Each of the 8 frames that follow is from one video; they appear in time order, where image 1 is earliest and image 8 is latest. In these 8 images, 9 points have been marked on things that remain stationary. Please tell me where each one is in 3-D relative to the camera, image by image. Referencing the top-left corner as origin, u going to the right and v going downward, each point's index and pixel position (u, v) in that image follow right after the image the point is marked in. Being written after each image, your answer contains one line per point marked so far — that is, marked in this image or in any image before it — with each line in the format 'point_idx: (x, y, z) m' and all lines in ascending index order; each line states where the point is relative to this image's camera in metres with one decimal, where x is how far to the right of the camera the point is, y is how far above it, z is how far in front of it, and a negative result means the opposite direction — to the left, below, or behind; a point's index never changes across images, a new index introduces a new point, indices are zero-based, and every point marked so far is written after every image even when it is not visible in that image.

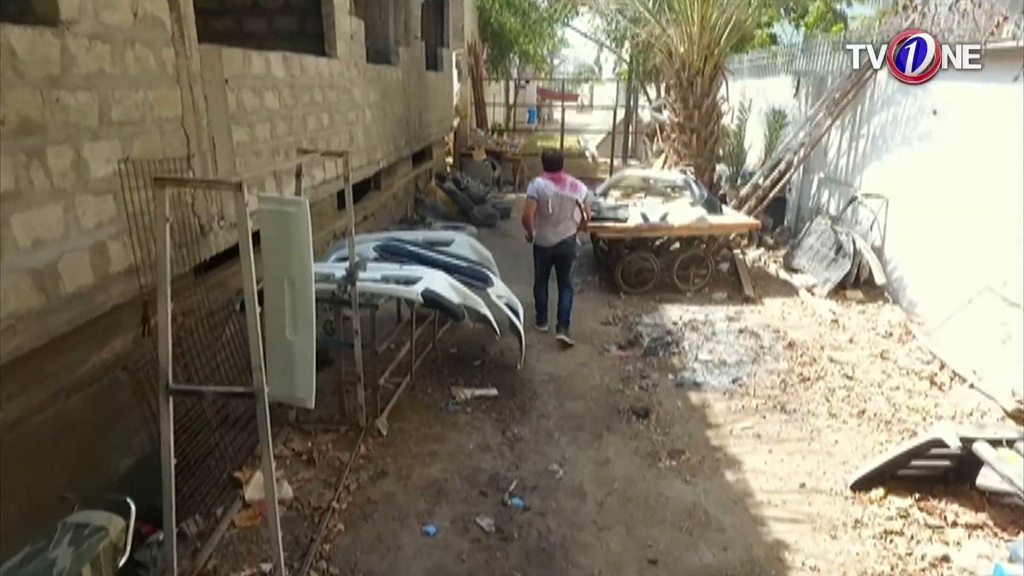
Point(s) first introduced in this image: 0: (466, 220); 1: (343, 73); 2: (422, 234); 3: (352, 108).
0: (-0.8, +1.2, +11.3) m
1: (-1.7, +2.1, +6.3) m
2: (-0.8, +0.5, +5.7) m
3: (-1.7, +1.9, +6.6) m
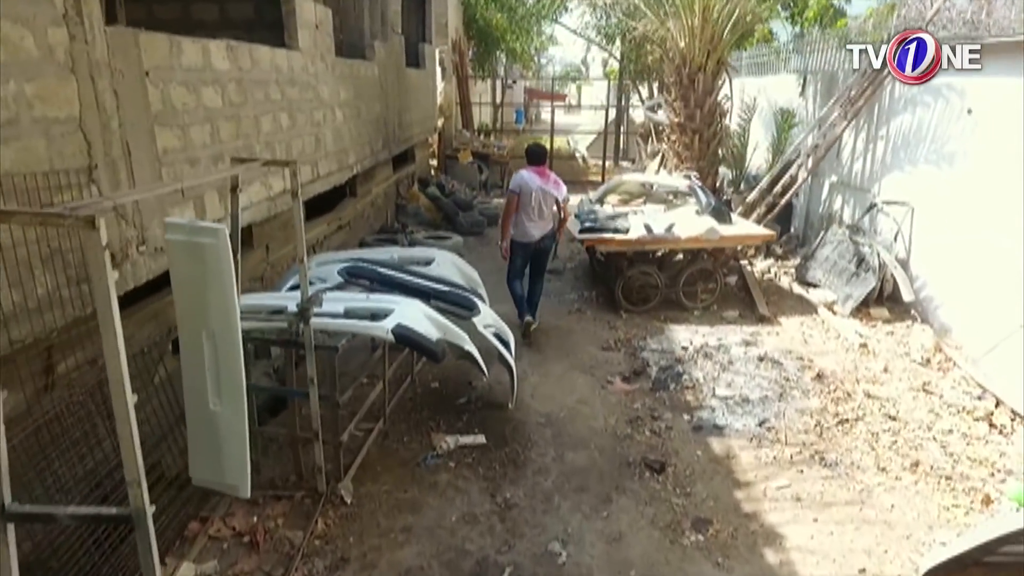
0: (-1.0, +1.0, +10.5) m
1: (-1.8, +1.9, +5.5) m
2: (-0.9, +0.3, +5.0) m
3: (-1.8, +1.6, +5.8) m
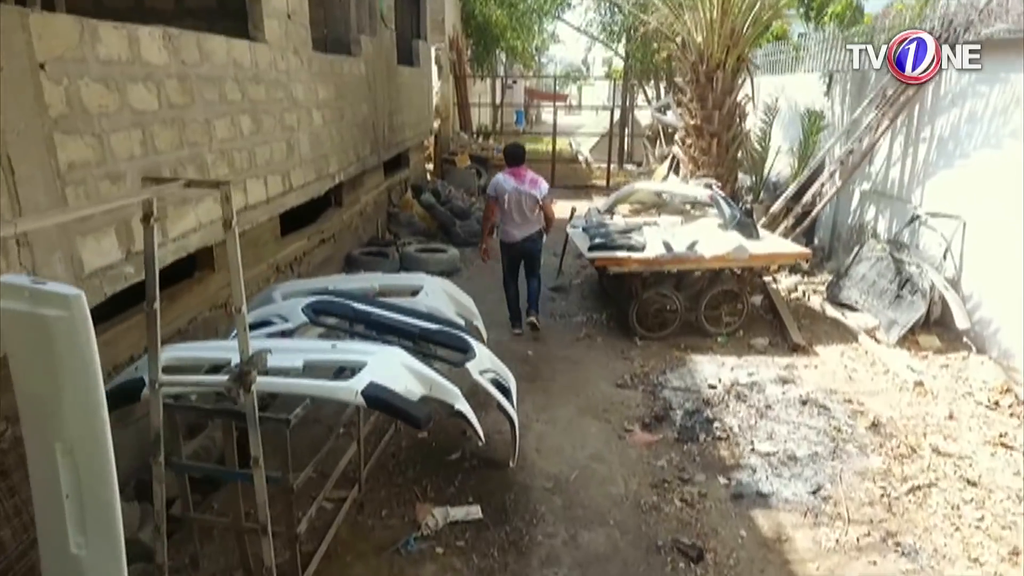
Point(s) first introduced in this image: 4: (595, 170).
0: (-1.0, +0.8, +9.8) m
1: (-1.8, +1.7, +4.8) m
2: (-0.9, 0.0, +4.2) m
3: (-1.8, +1.4, +5.1) m
4: (+2.2, +3.1, +16.6) m
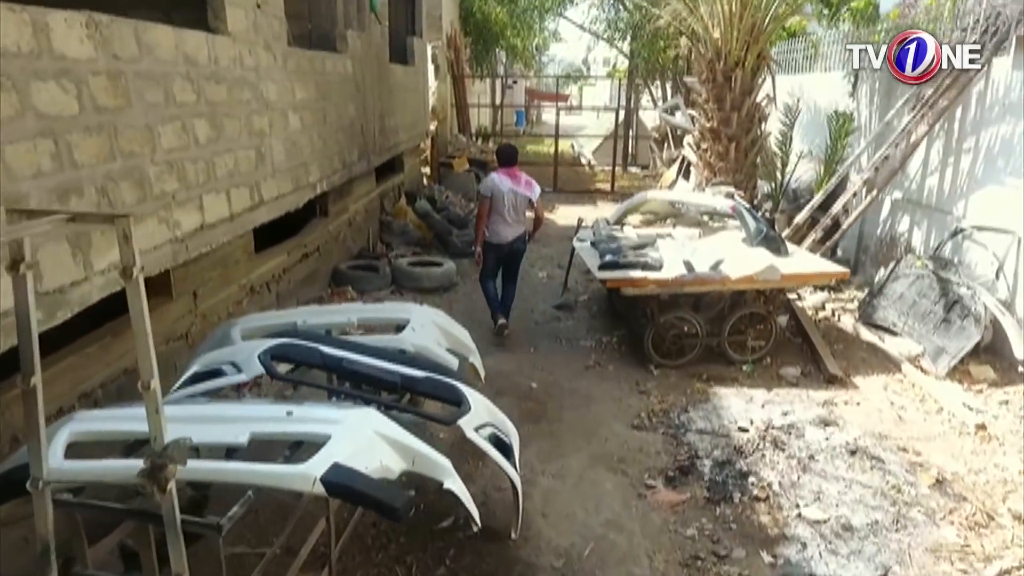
0: (-1.0, +0.6, +9.1) m
1: (-1.8, +1.5, +4.1) m
2: (-0.9, -0.1, +3.6) m
3: (-1.8, +1.2, +4.5) m
4: (+2.2, +2.9, +16.0) m
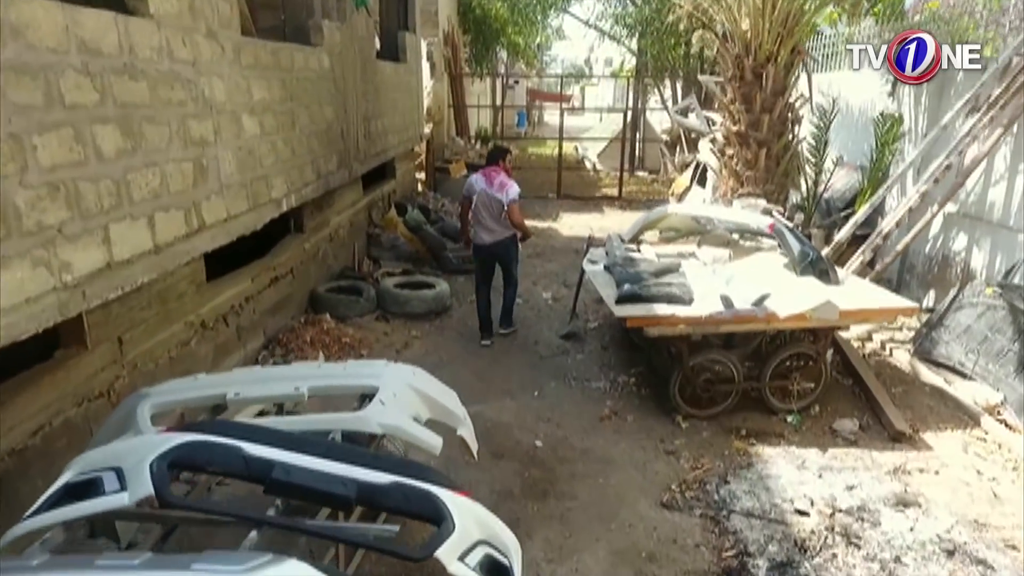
0: (-1.0, +0.3, +8.3) m
1: (-1.8, +1.2, +3.3) m
2: (-0.9, -0.4, +2.8) m
3: (-1.8, +1.0, +3.6) m
4: (+2.2, +2.6, +15.1) m
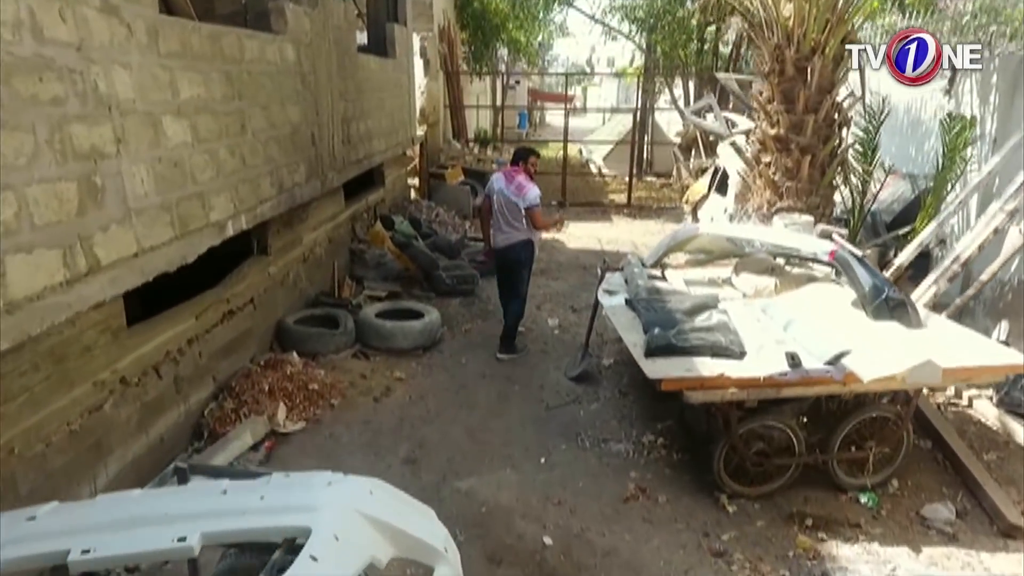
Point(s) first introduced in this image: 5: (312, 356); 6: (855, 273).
0: (-1.0, 0.0, +7.3) m
1: (-1.8, +0.9, +2.3) m
2: (-0.9, -0.7, +1.8) m
3: (-1.8, +0.7, +2.7) m
4: (+2.2, +2.3, +14.2) m
5: (-1.7, -0.6, +5.4) m
6: (+2.1, +0.1, +4.0) m
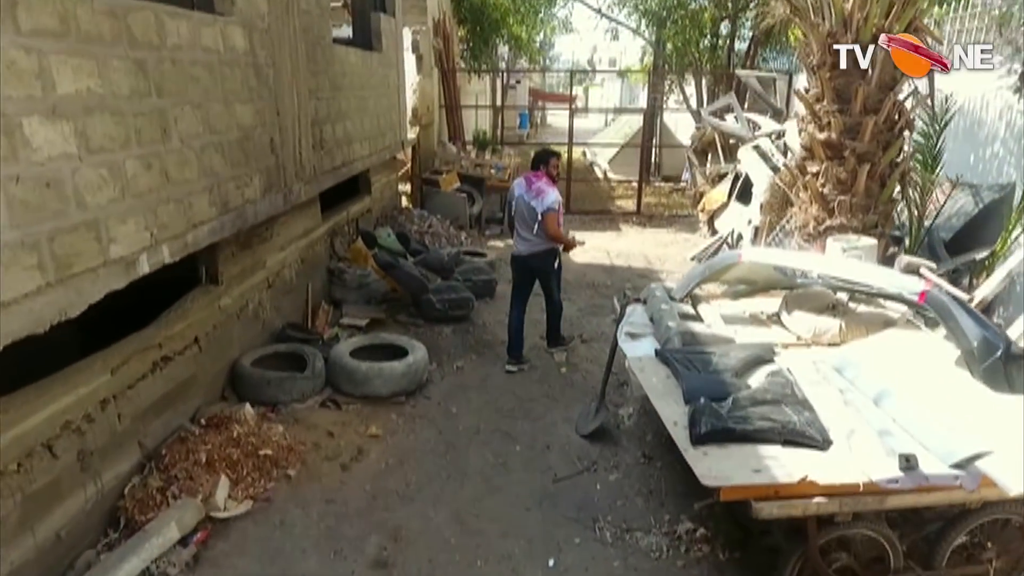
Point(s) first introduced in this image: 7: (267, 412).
0: (-1.0, -0.2, +6.4) m
1: (-1.8, +0.7, +1.4) m
2: (-0.9, -0.9, +0.9) m
3: (-1.8, +0.5, +1.8) m
4: (+2.2, +2.1, +13.3) m
5: (-1.7, -0.8, +4.5) m
6: (+2.1, -0.2, +3.1) m
7: (-1.7, -0.9, +4.4) m
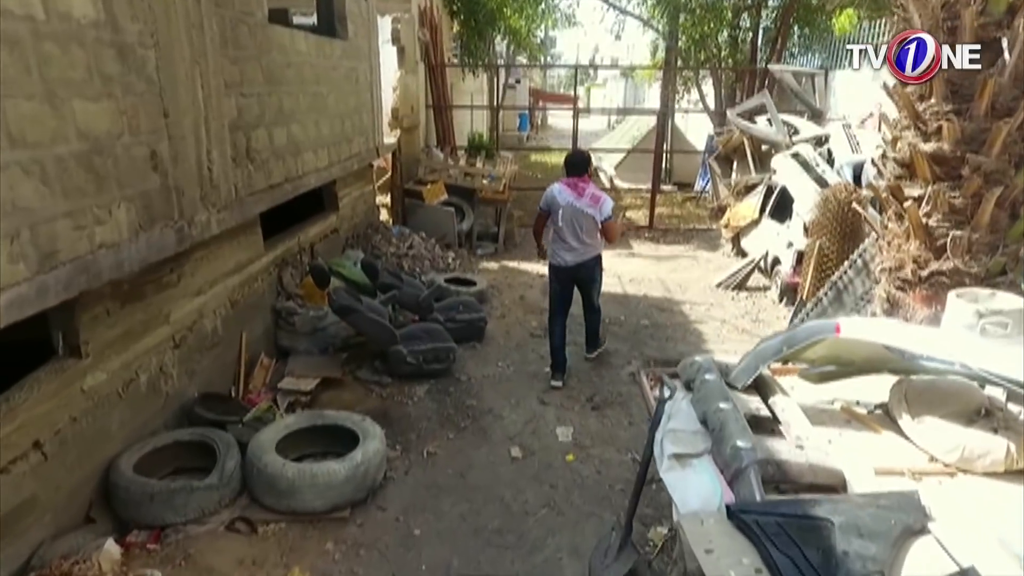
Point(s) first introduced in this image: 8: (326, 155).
0: (-1.0, -0.6, +5.1) m
1: (-1.8, +0.3, +0.1) m
2: (-1.0, -1.3, -0.4) m
3: (-1.8, +0.1, +0.4) m
4: (+2.2, +1.7, +11.9) m
5: (-1.7, -1.2, +3.1) m
6: (+2.1, -0.5, +1.7) m
7: (-1.7, -1.2, +3.1) m
8: (-1.6, +1.2, +5.6) m
